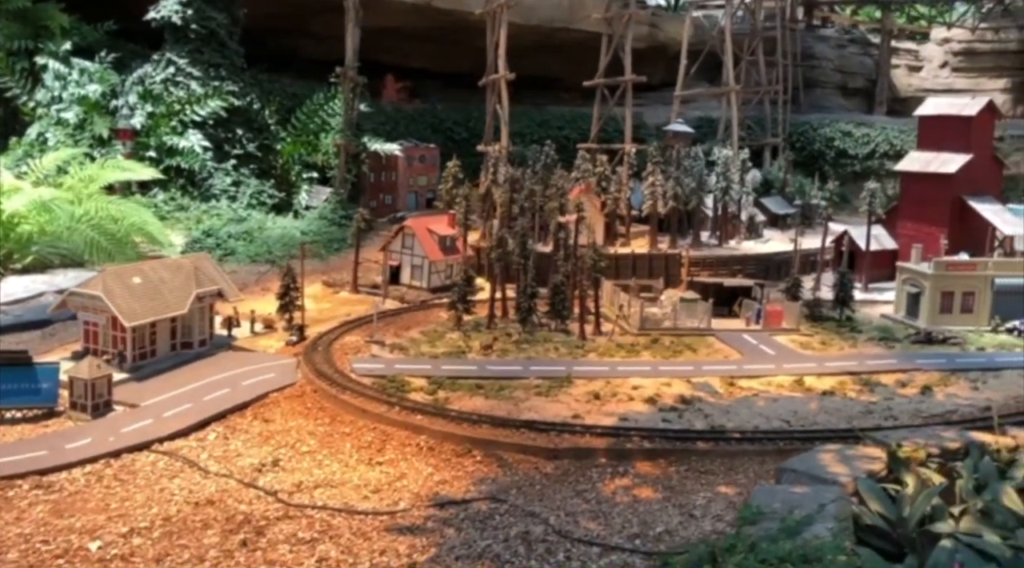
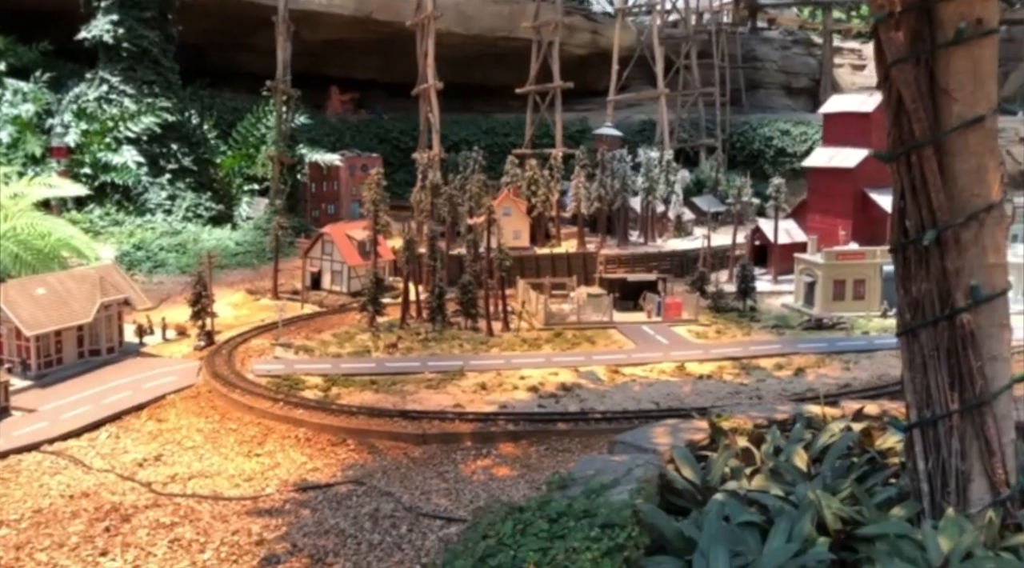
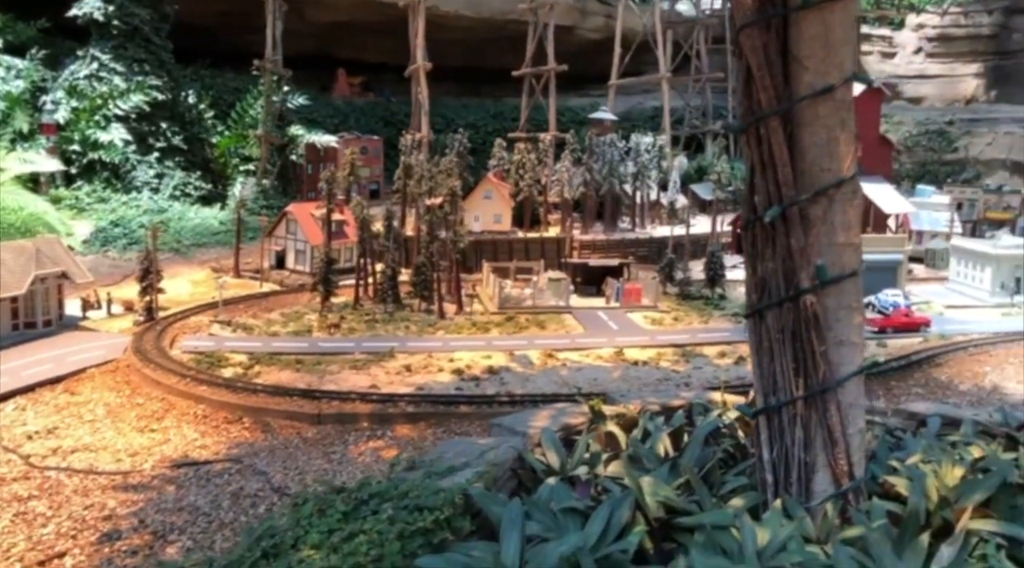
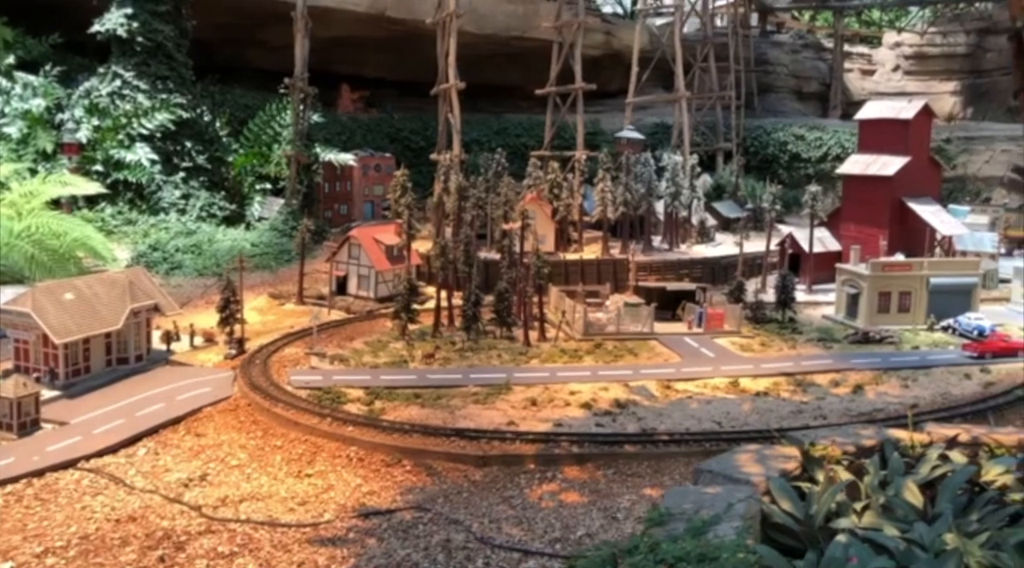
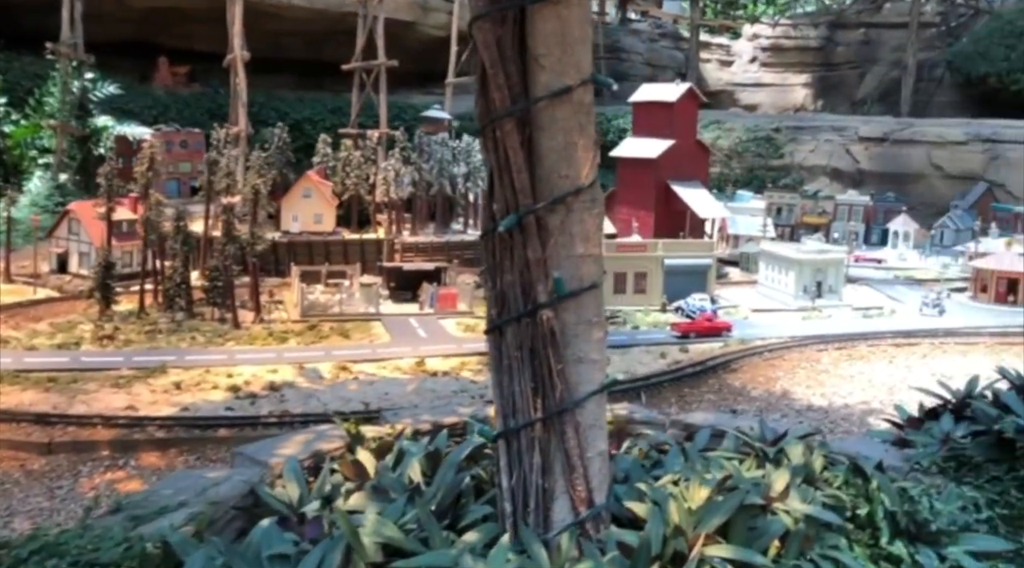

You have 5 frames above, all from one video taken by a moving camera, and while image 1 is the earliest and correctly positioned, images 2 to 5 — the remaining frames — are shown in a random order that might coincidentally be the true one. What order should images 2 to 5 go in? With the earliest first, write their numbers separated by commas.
4, 2, 3, 5
